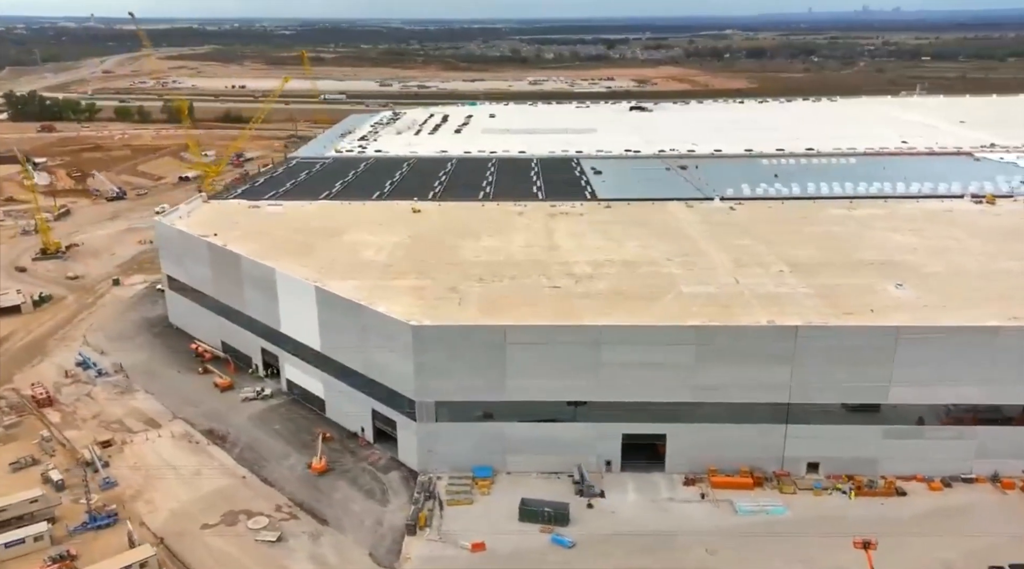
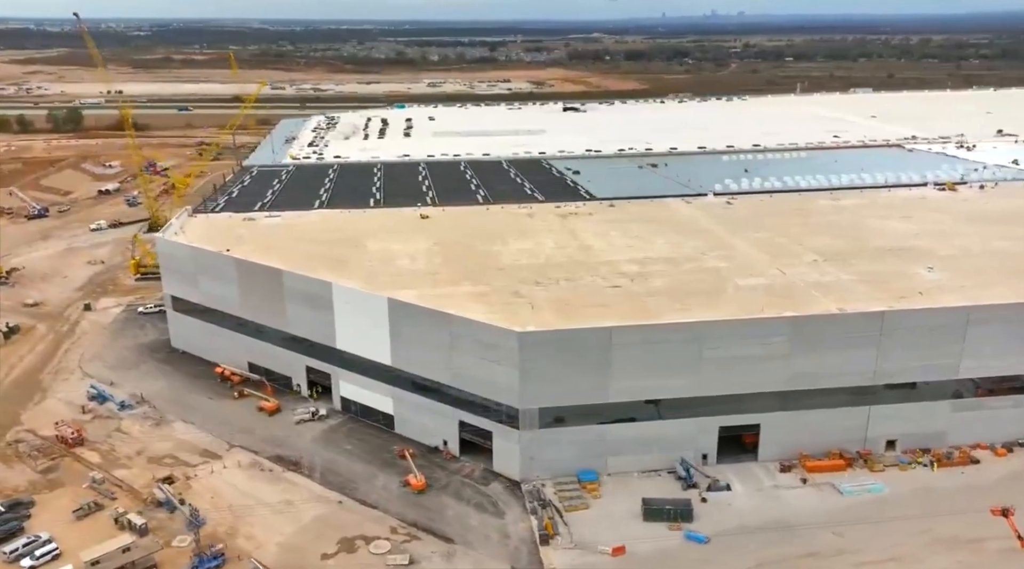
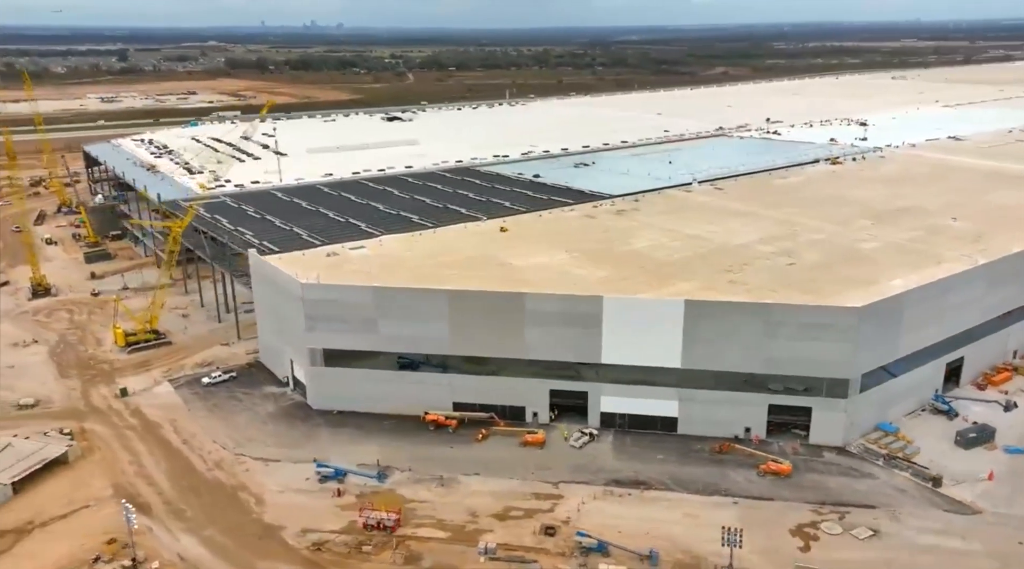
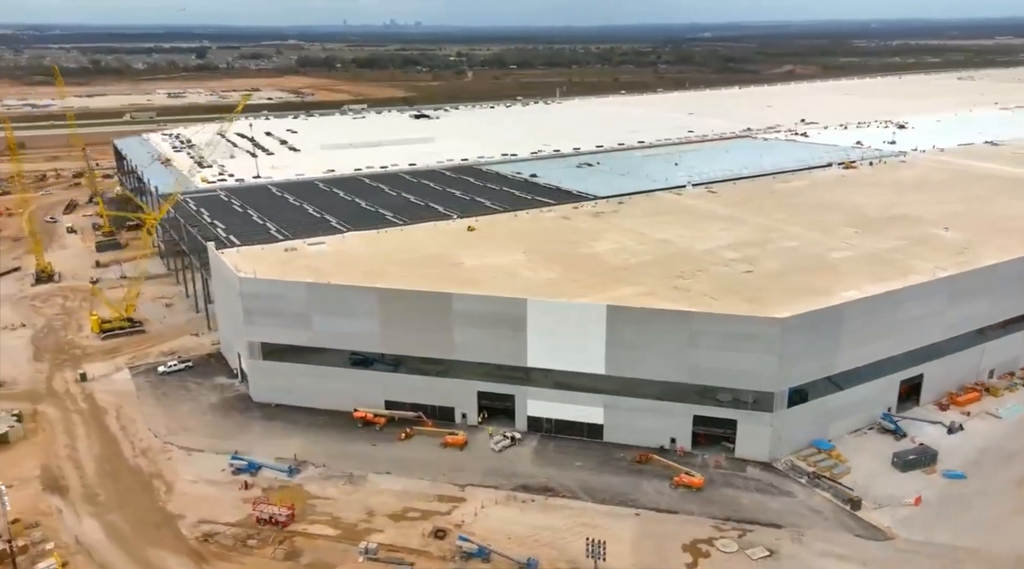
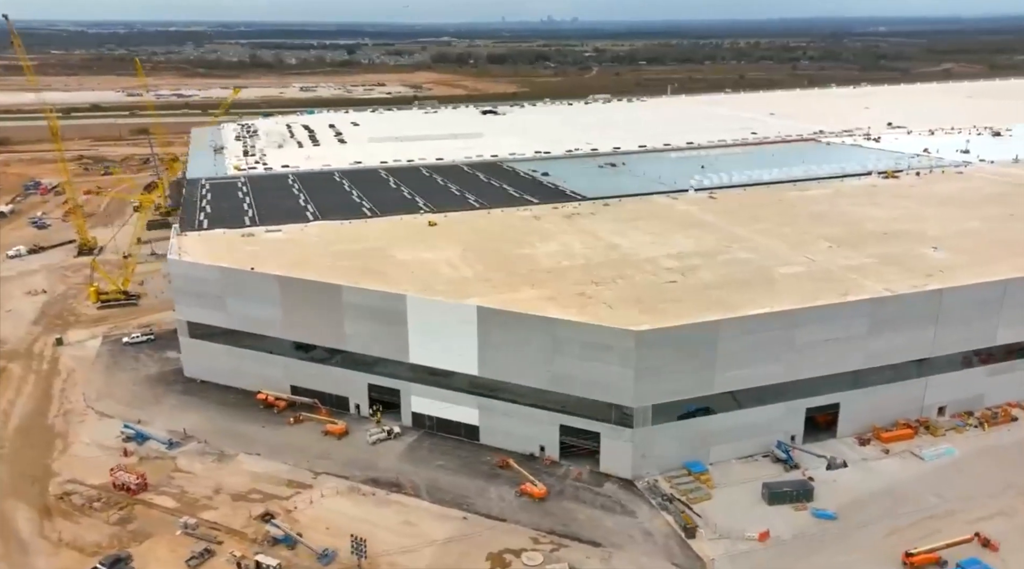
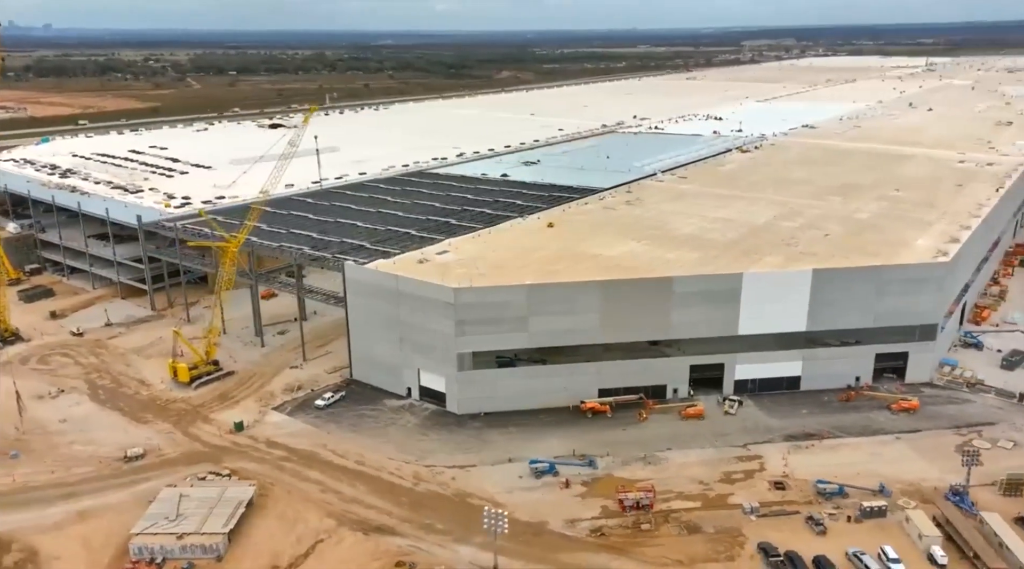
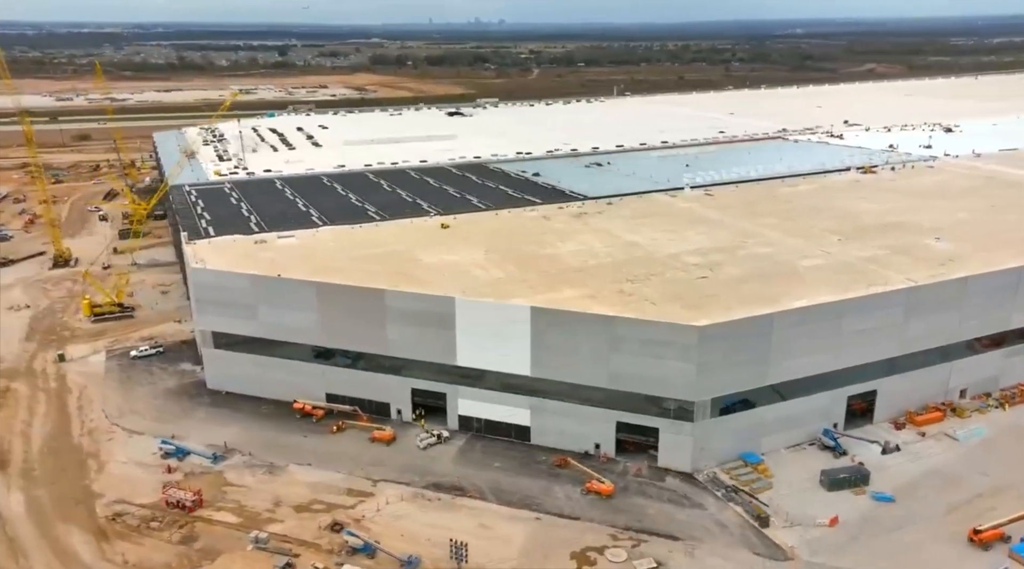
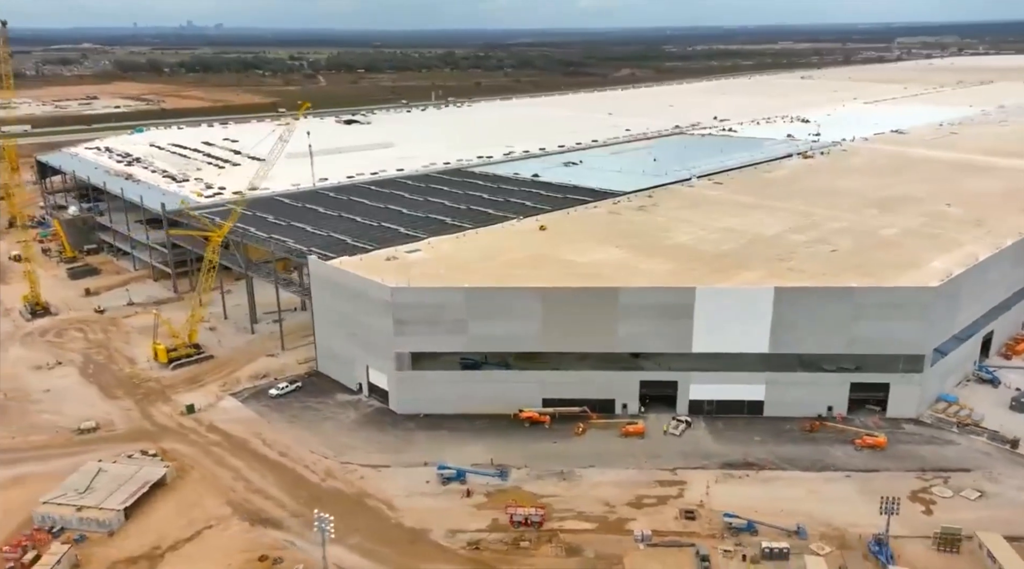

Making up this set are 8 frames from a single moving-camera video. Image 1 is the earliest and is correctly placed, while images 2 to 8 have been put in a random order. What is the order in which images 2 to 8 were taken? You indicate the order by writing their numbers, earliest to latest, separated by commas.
2, 5, 7, 4, 3, 8, 6
